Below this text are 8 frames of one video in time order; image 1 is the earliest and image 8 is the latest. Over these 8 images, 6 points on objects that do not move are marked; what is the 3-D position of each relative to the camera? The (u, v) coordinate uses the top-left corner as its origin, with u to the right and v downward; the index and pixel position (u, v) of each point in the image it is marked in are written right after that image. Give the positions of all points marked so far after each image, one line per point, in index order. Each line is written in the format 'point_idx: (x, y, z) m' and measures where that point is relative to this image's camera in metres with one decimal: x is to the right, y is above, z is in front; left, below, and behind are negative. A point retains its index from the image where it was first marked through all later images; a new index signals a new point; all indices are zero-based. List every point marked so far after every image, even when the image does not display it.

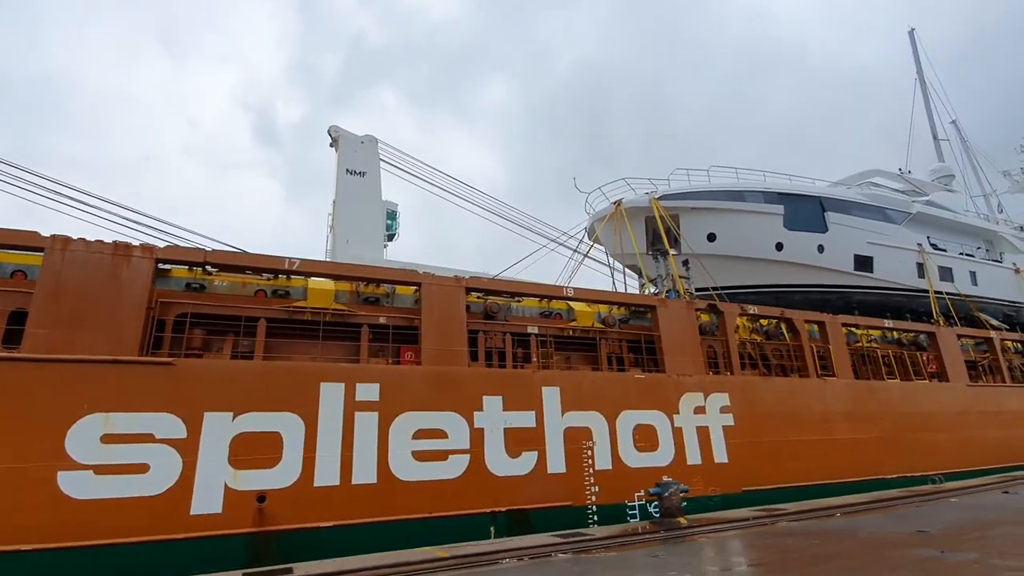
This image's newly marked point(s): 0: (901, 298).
0: (+10.4, -0.3, +12.9) m
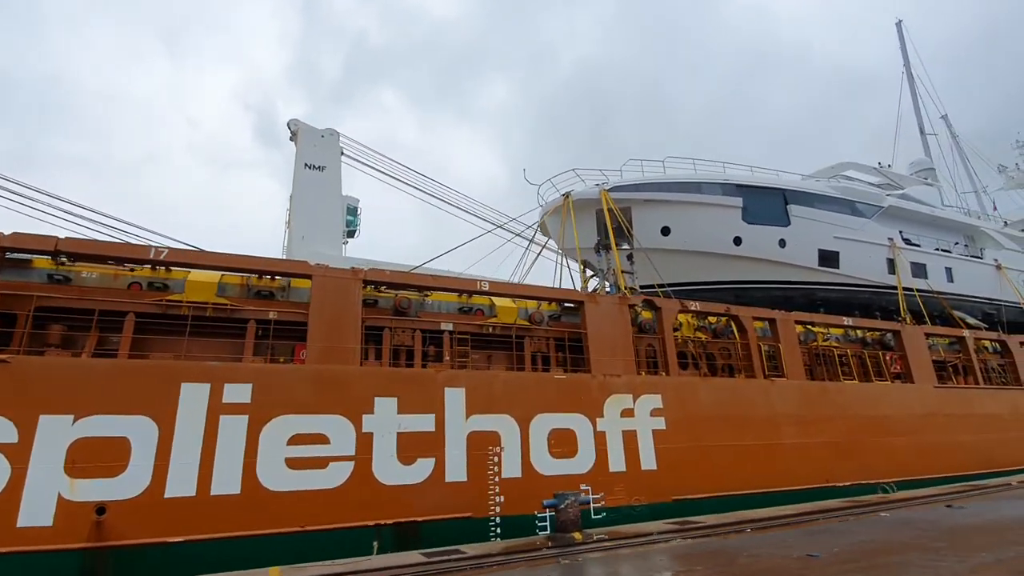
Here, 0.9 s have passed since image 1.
0: (+9.1, -0.2, +12.3) m
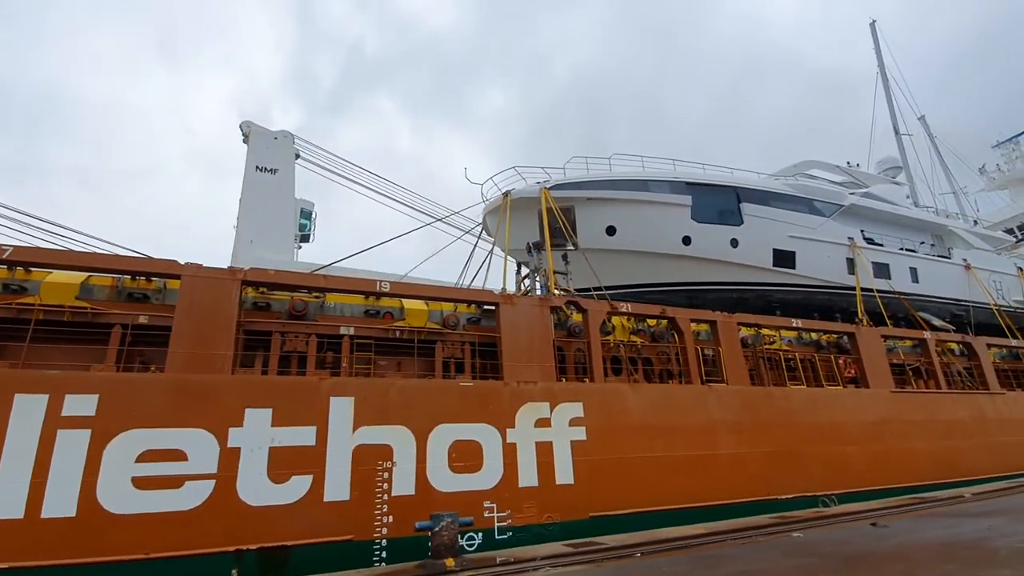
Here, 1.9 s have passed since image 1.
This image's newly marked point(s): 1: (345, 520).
0: (+7.8, -0.2, +11.8) m
1: (-1.9, -2.7, +5.5) m
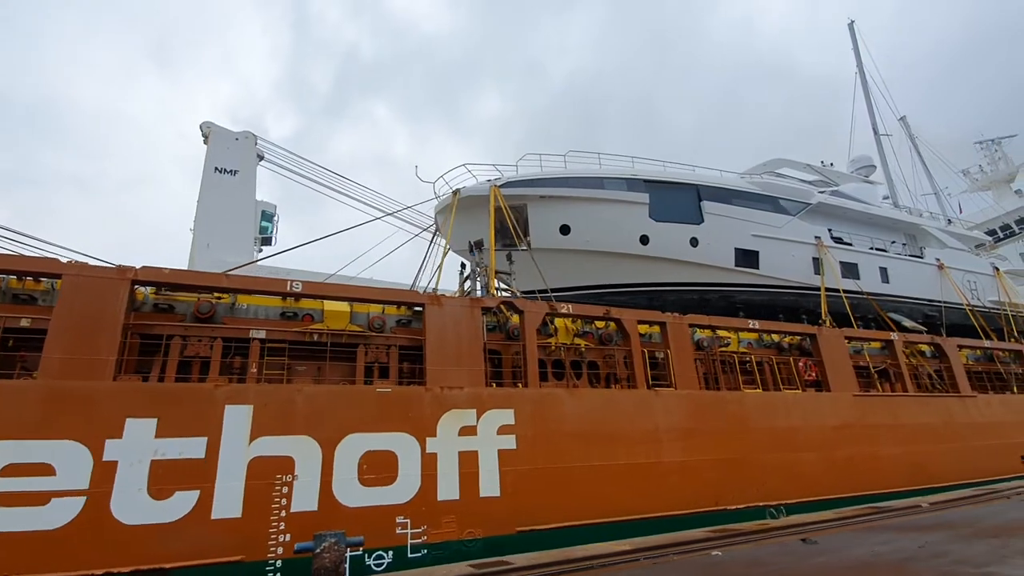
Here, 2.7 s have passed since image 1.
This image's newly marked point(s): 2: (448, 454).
0: (+6.7, -0.2, +11.4) m
1: (-2.9, -2.7, +5.1) m
2: (-0.8, -2.1, +6.2) m
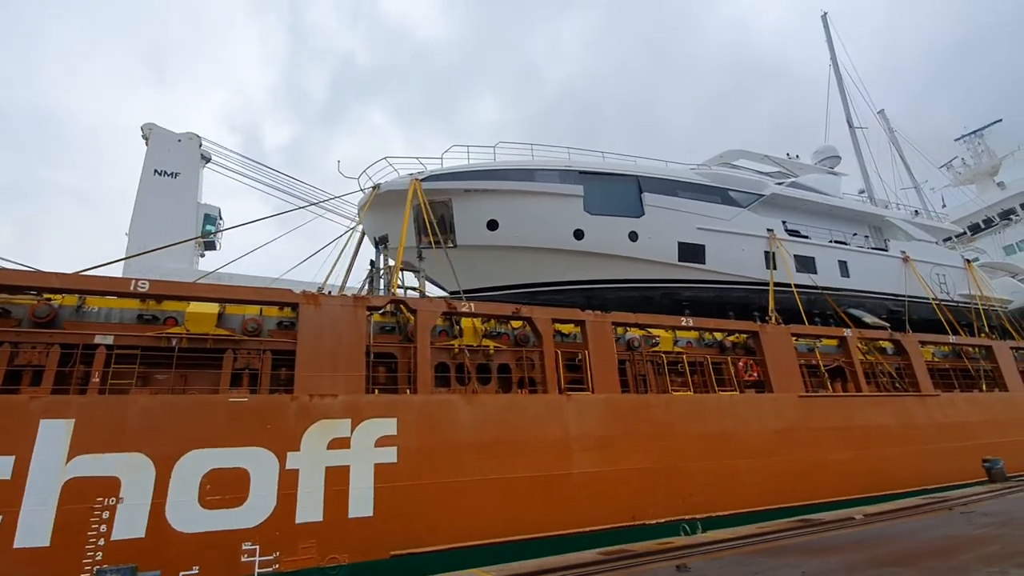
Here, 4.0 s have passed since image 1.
0: (+5.2, -0.1, +10.8) m
1: (-4.4, -2.6, +4.4) m
2: (-2.3, -2.1, +5.5) m
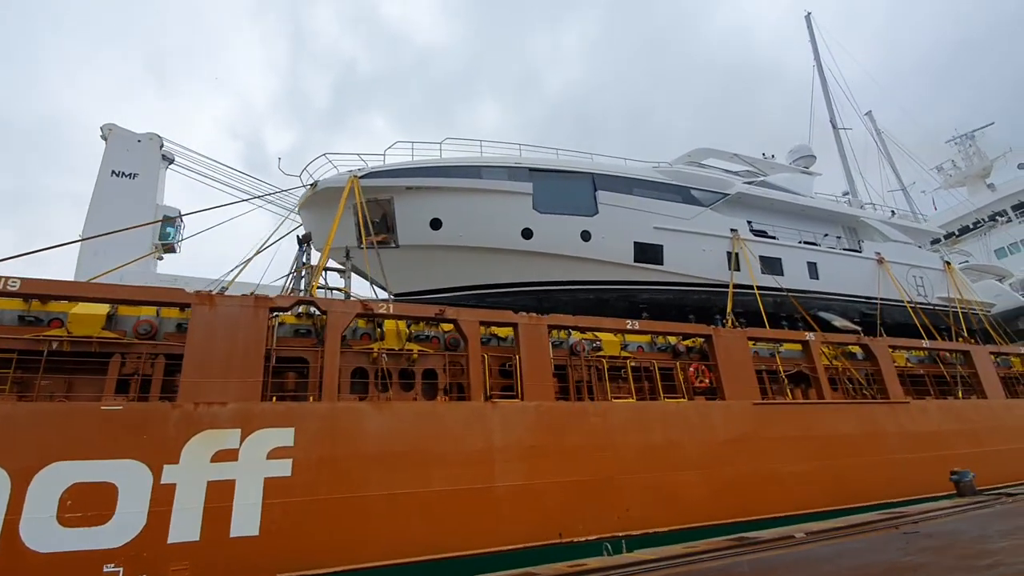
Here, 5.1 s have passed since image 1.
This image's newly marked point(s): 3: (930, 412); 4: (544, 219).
0: (+4.2, -0.2, +10.3) m
1: (-5.5, -2.6, +4.0) m
2: (-3.4, -2.1, +5.1) m
3: (+8.7, -2.6, +10.0) m
4: (+0.6, +1.4, +9.4) m
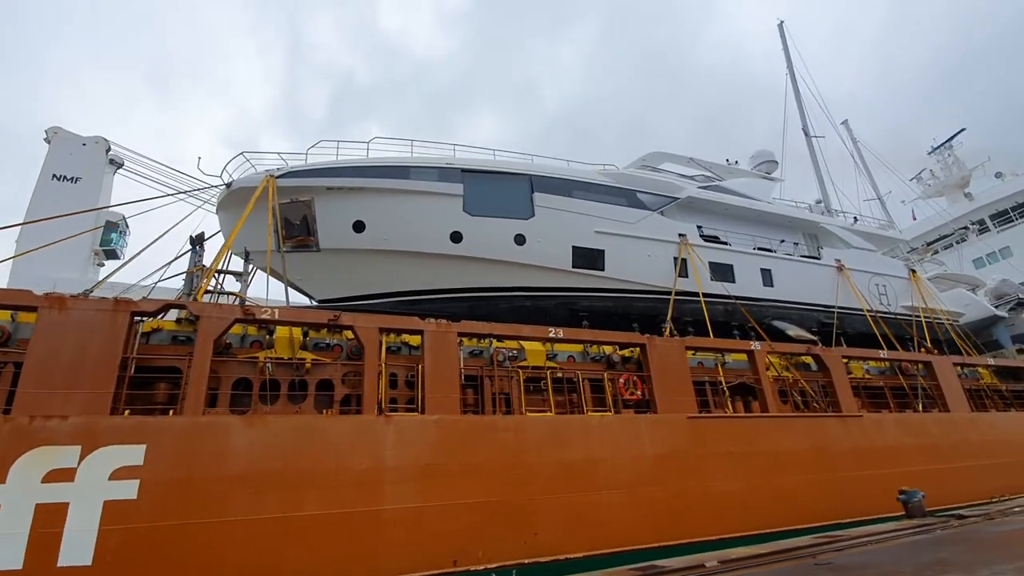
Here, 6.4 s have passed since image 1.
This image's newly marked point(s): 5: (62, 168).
0: (+2.8, -0.3, +9.9) m
1: (-6.8, -2.6, +3.4) m
2: (-4.7, -2.1, +4.5) m
3: (+7.4, -2.8, +9.5) m
4: (-0.7, +1.2, +9.0) m
5: (-13.3, +3.5, +14.2) m
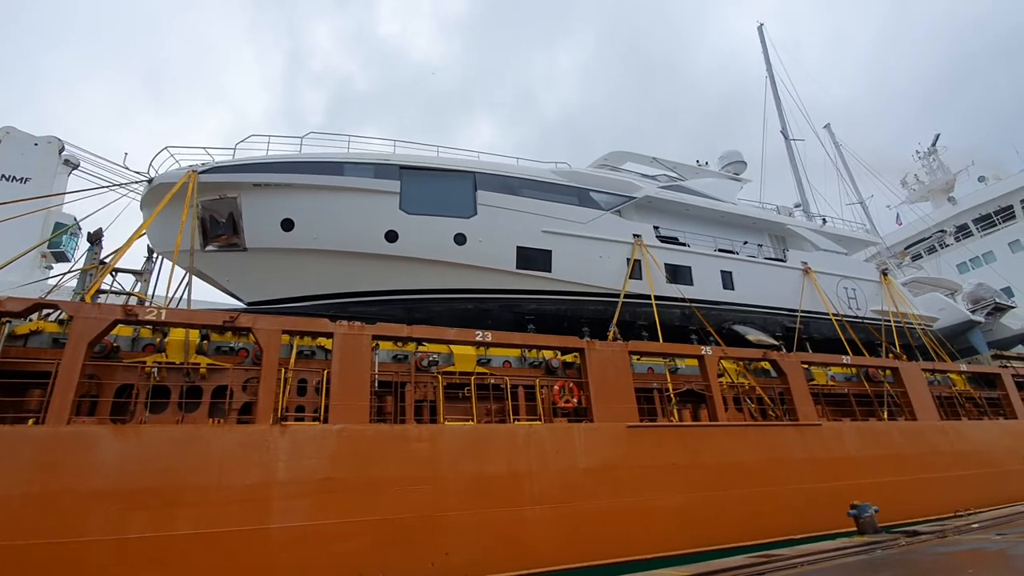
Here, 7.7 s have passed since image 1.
0: (+1.7, -0.4, +9.4) m
1: (-7.9, -2.5, +2.9) m
2: (-5.8, -2.1, +4.1) m
3: (+6.3, -2.8, +9.0) m
4: (-1.8, +1.2, +8.6) m
5: (-14.4, +3.5, +13.8) m
